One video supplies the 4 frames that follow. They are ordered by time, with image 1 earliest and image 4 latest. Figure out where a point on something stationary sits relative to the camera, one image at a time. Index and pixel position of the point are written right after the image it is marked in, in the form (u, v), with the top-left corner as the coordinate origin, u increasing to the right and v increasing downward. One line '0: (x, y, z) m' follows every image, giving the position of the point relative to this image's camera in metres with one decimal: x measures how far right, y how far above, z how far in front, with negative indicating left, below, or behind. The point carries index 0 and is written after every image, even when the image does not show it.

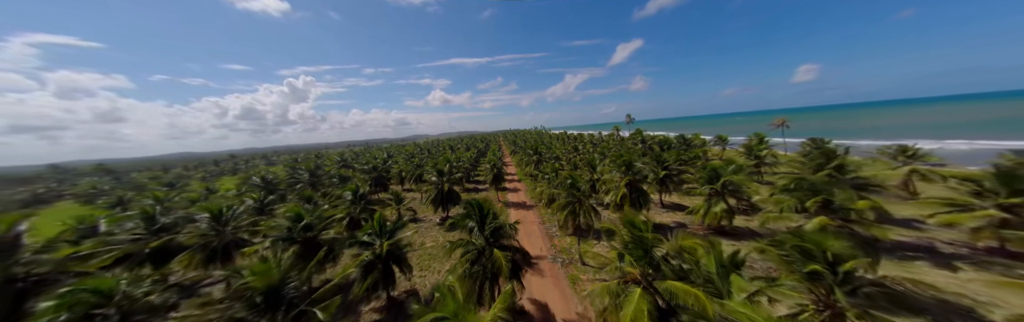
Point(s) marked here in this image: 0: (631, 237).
0: (+5.7, -3.5, +10.7) m
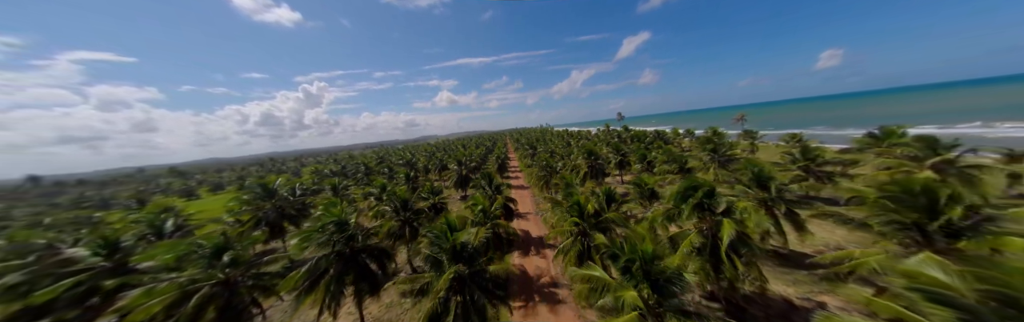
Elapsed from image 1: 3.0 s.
0: (+5.1, -2.2, +20.7) m
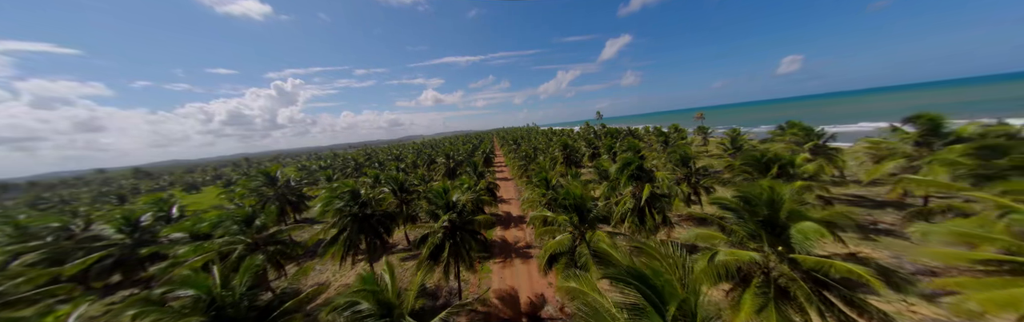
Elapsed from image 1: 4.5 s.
0: (+3.1, -1.0, +24.4) m
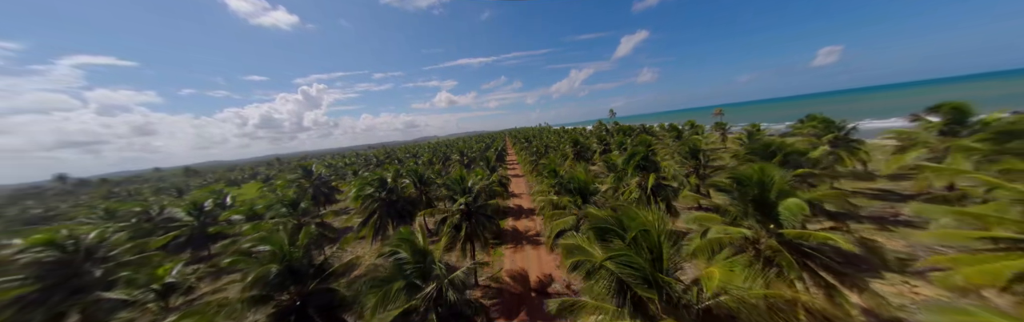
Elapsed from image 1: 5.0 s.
0: (+4.5, -0.3, +25.3) m
